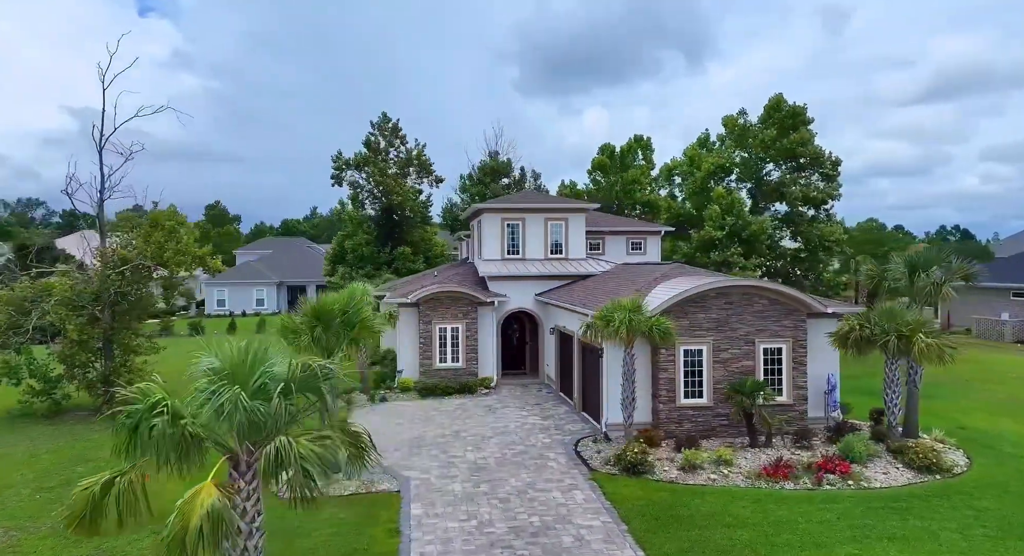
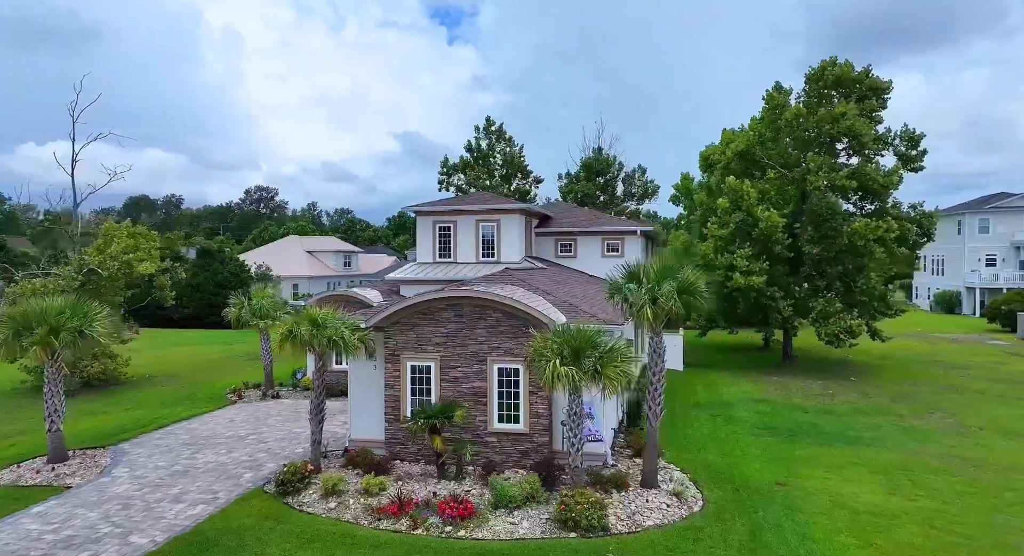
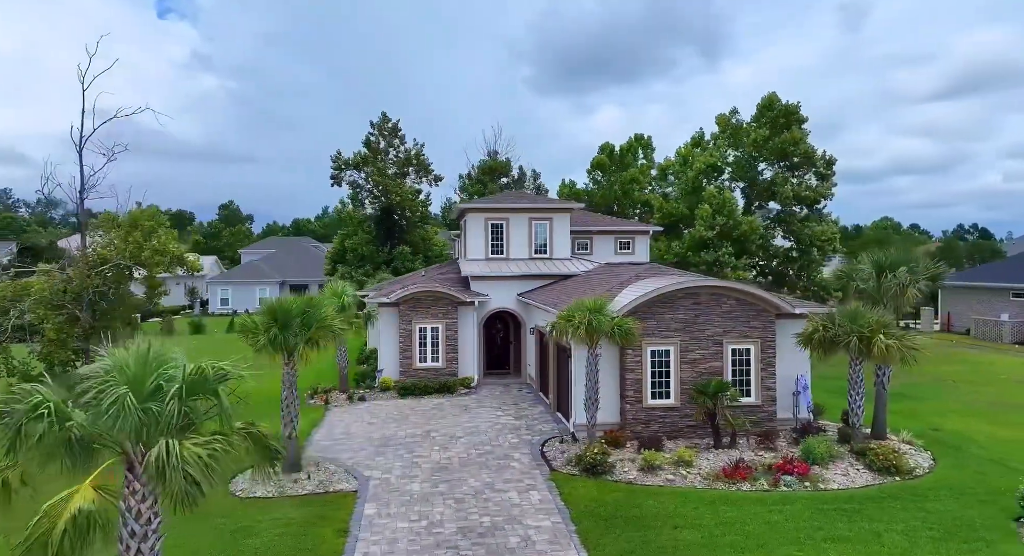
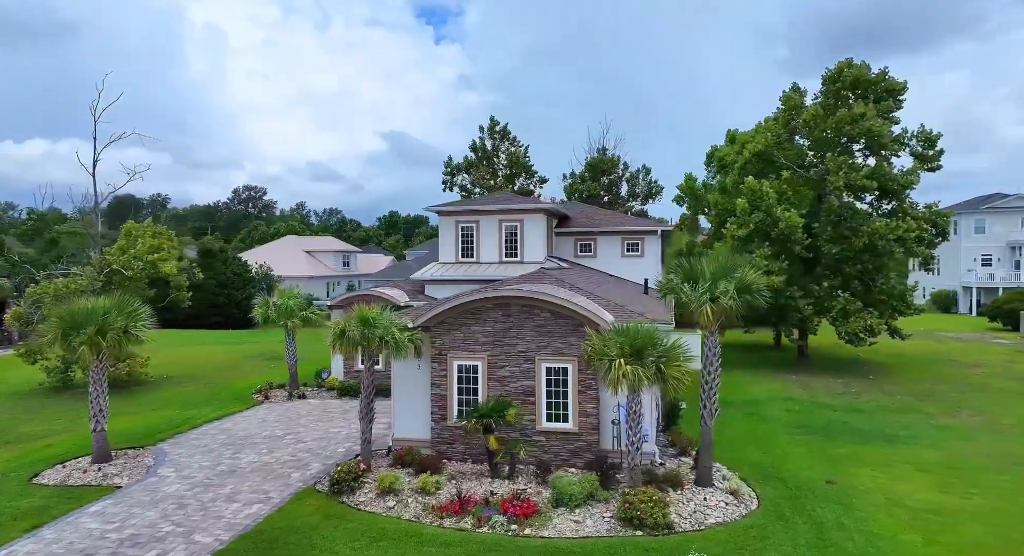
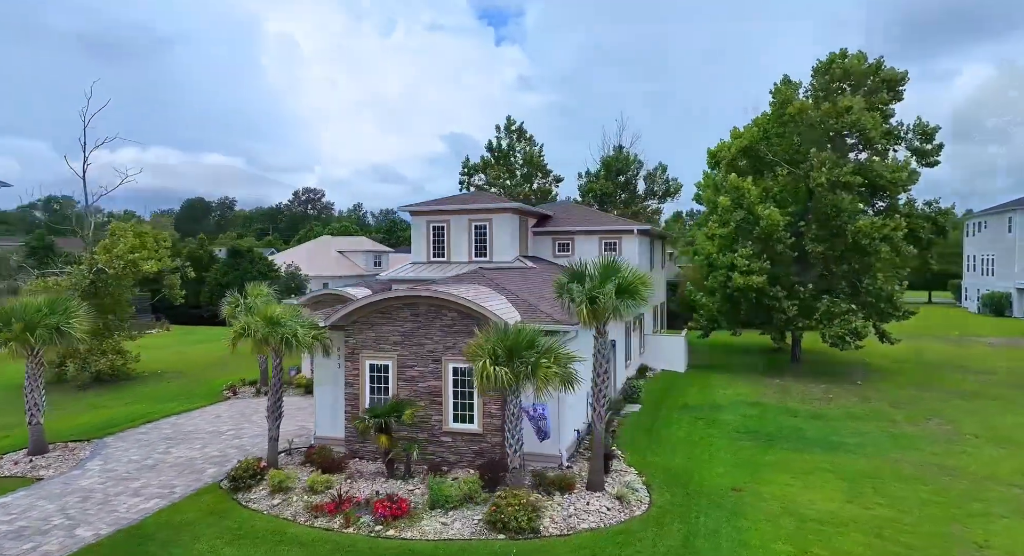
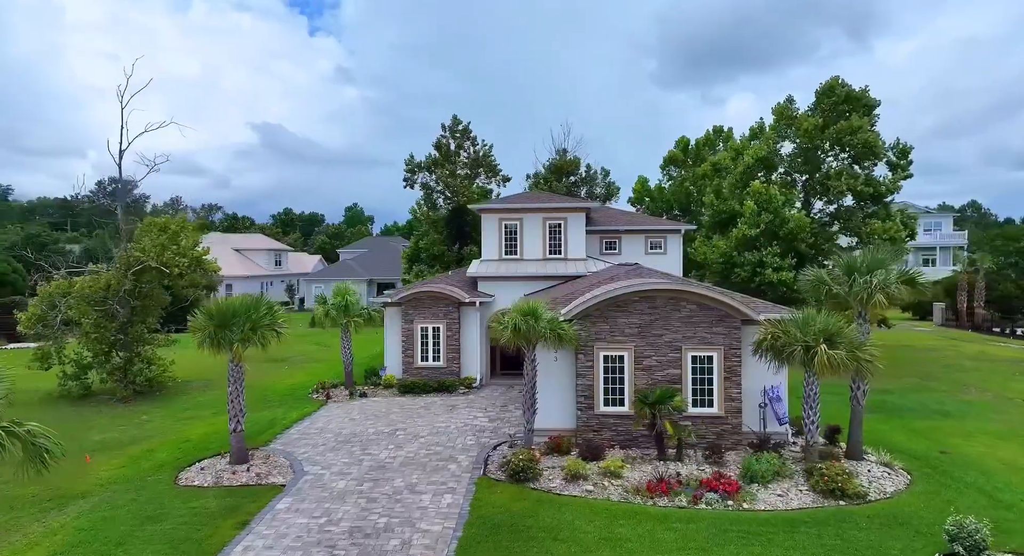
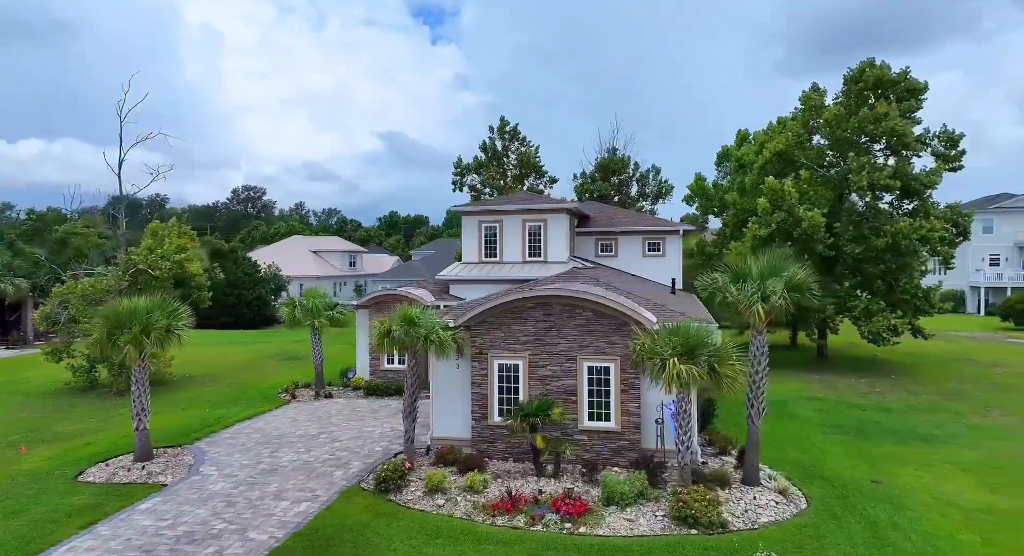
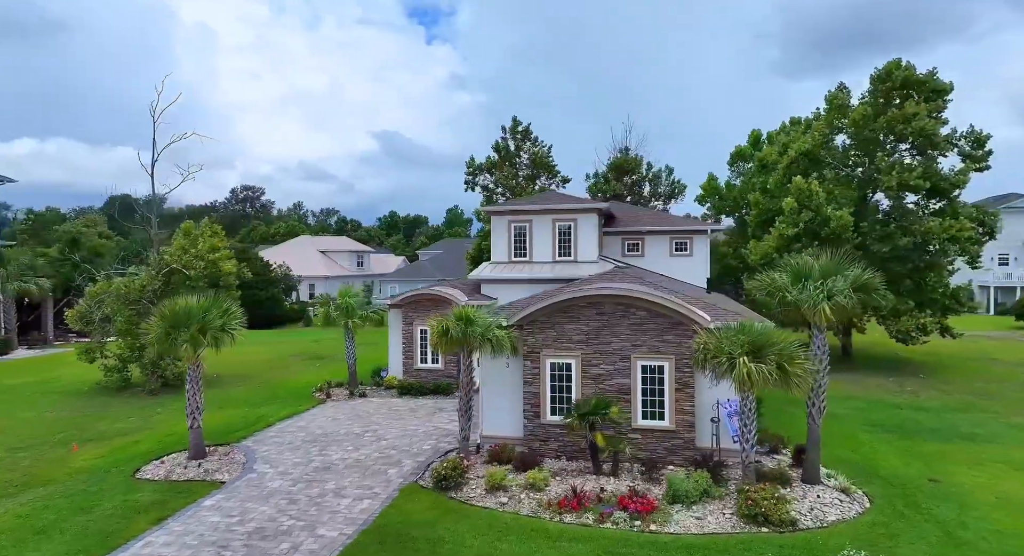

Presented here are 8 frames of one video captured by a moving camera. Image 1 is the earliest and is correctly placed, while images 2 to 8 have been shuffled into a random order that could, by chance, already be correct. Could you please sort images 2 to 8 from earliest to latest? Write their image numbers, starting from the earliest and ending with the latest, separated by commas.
3, 6, 8, 7, 4, 2, 5
